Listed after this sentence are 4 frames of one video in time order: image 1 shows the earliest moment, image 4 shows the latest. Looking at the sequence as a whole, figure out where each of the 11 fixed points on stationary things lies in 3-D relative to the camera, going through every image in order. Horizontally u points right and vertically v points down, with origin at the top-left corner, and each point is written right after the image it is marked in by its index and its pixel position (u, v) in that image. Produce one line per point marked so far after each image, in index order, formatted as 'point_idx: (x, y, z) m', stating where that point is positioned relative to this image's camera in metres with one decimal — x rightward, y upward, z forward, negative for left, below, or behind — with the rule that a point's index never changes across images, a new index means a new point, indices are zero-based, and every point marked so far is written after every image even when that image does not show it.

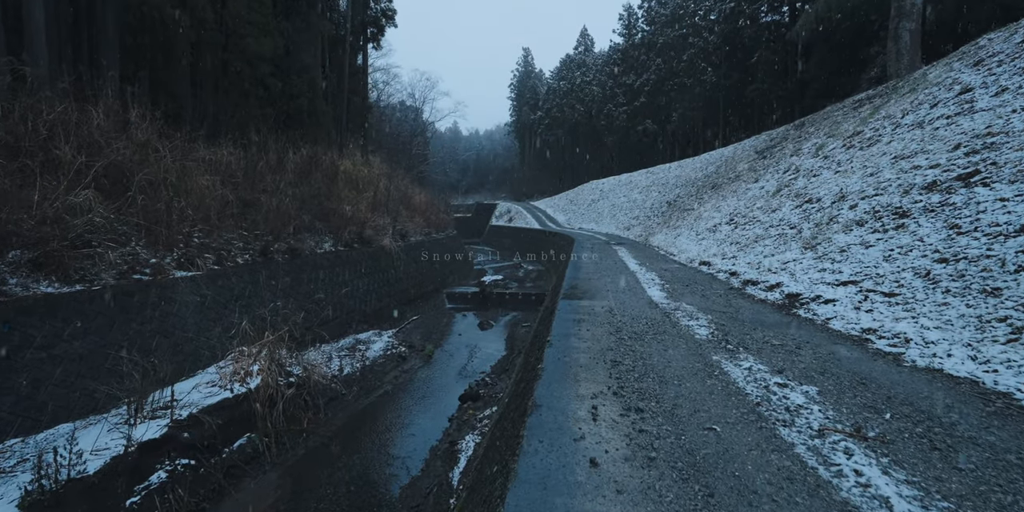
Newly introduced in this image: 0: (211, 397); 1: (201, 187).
0: (-6.2, -2.9, +4.9) m
1: (-10.6, +2.4, +8.2) m
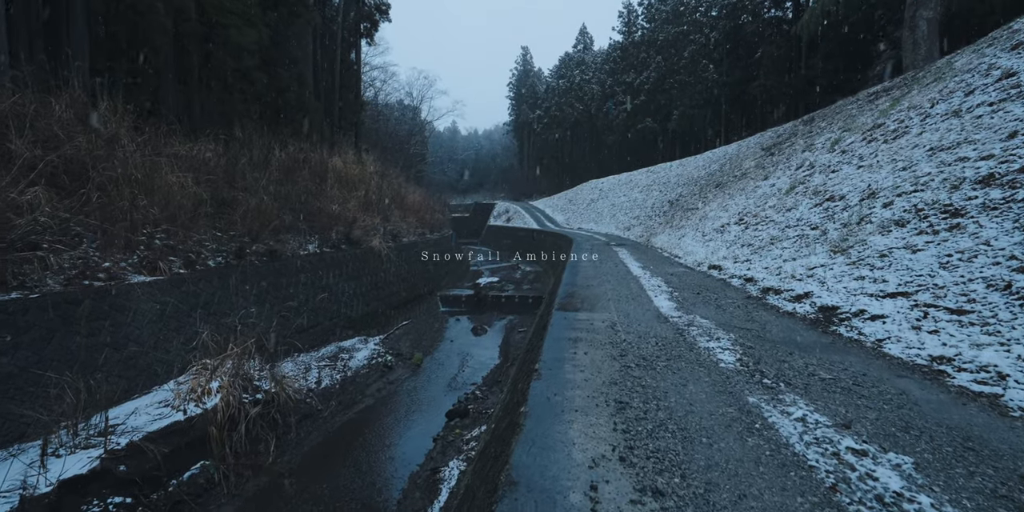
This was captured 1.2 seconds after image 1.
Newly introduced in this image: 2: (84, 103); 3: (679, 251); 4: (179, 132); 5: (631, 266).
0: (-6.4, -3.0, +4.4) m
1: (-10.8, +2.3, +7.6) m
2: (-13.7, +4.9, +7.7) m
3: (+8.2, +0.2, +11.6) m
4: (-13.7, +5.1, +9.9) m
5: (+4.7, -0.5, +9.2) m
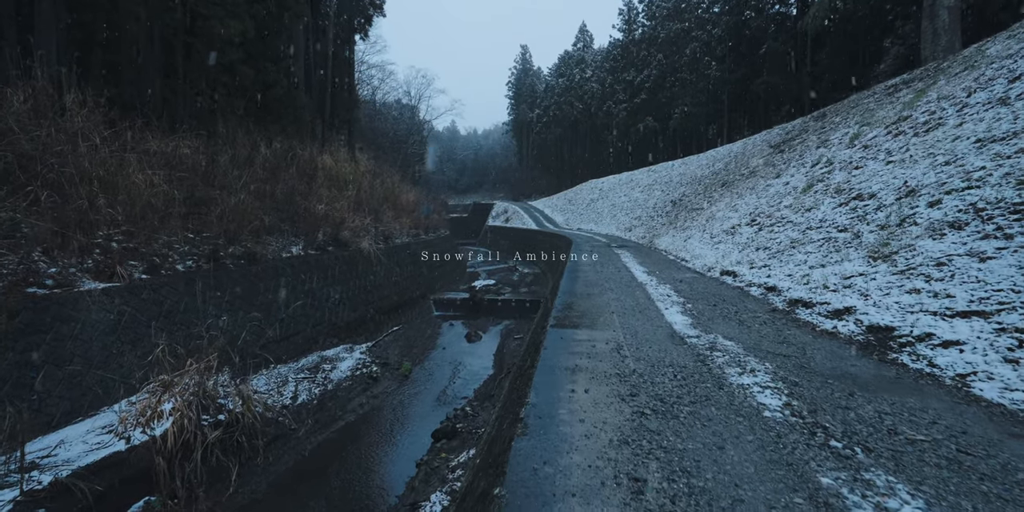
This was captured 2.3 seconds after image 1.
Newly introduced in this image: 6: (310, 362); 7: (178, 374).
0: (-6.6, -3.1, +3.8) m
1: (-11.0, +2.2, +7.1) m
2: (-13.8, +4.8, +7.1) m
3: (+8.0, +0.1, +11.1) m
4: (-13.9, +5.0, +9.4) m
5: (+4.5, -0.6, +8.7) m
6: (-6.3, -3.3, +7.5) m
7: (-6.5, -2.3, +4.7) m
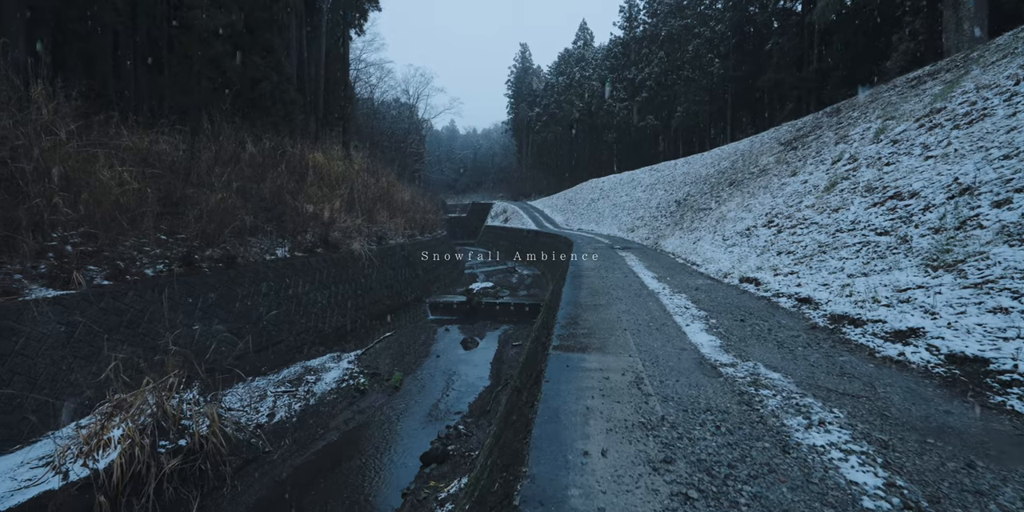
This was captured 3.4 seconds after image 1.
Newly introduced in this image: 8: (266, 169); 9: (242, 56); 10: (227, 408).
0: (-6.6, -3.2, +3.3) m
1: (-11.0, +2.1, +6.5) m
2: (-13.9, +4.7, +6.6) m
3: (+8.0, 0.0, +10.6) m
4: (-13.9, +4.9, +8.8) m
5: (+4.4, -0.7, +8.2) m
6: (-6.3, -3.4, +7.0) m
7: (-6.6, -2.4, +4.2) m
8: (-11.1, +3.9, +10.8) m
9: (-14.1, +10.5, +12.7) m
10: (-6.2, -3.3, +5.3) m
